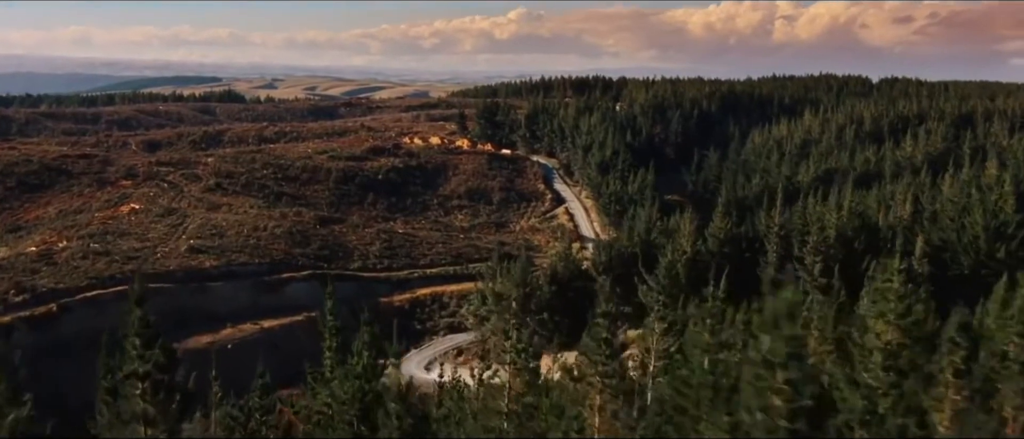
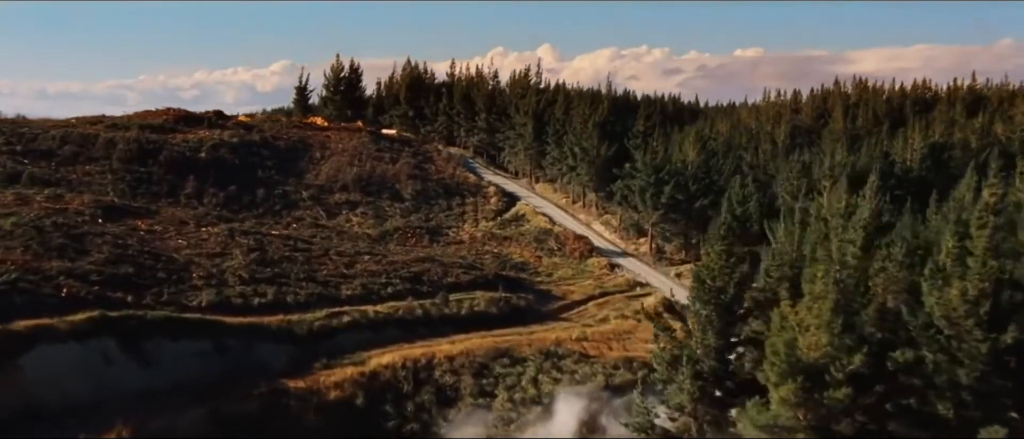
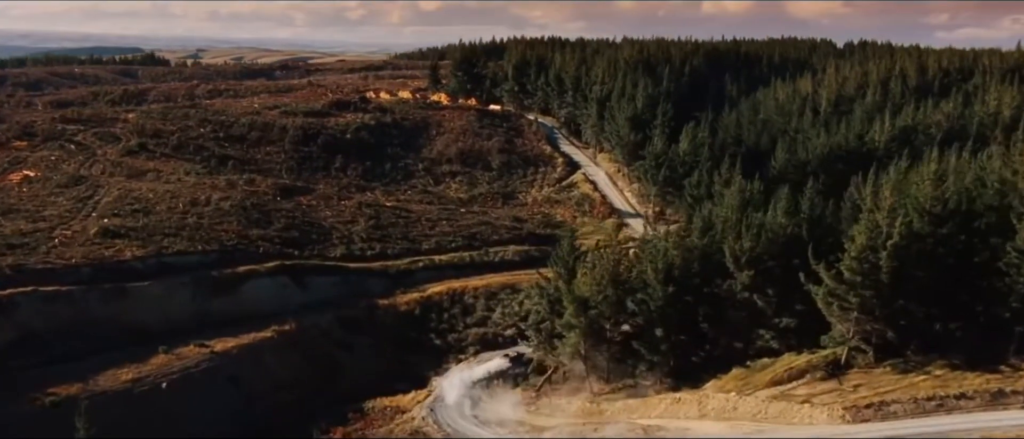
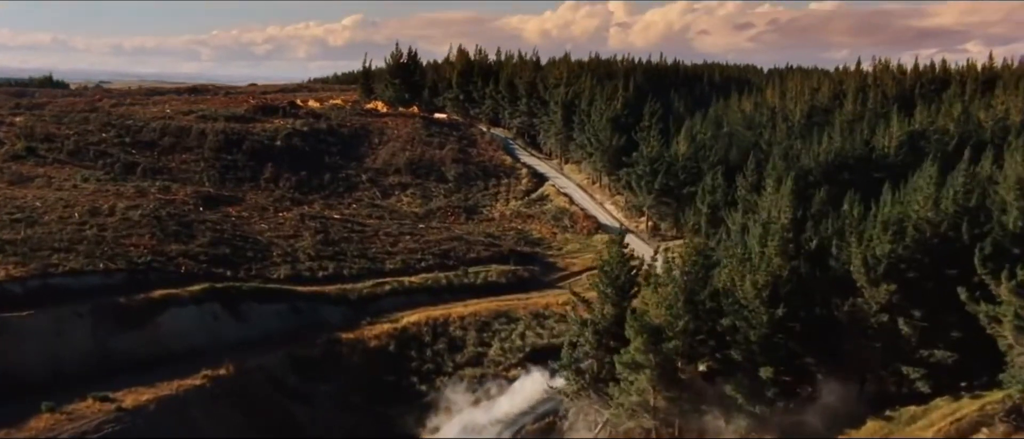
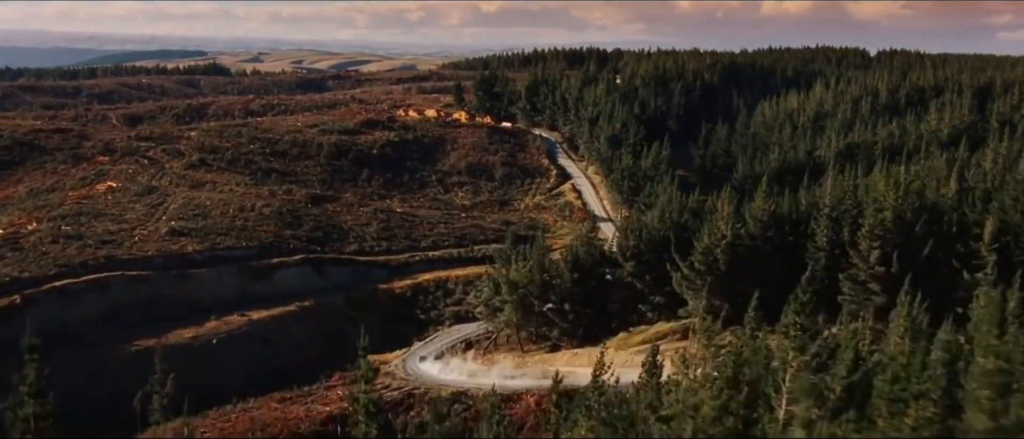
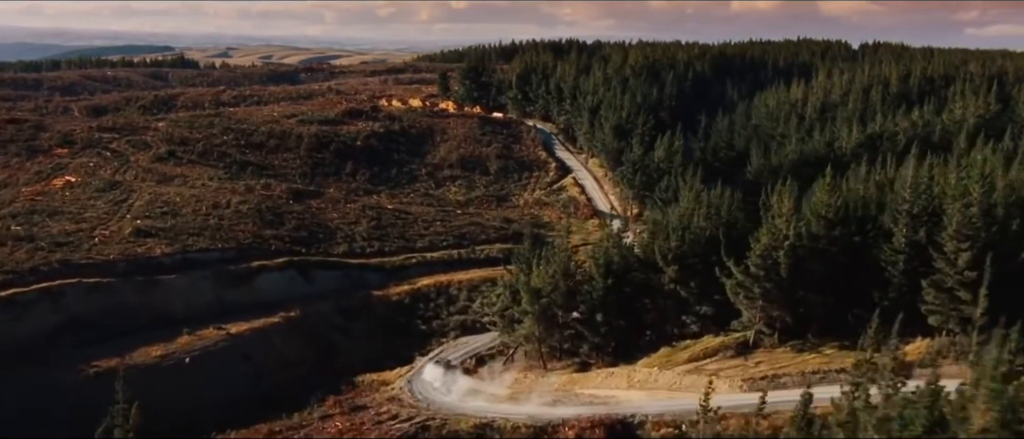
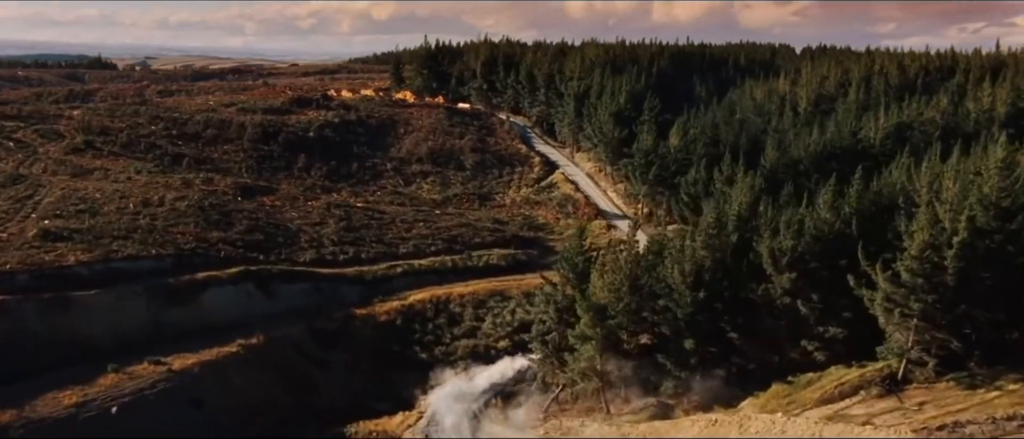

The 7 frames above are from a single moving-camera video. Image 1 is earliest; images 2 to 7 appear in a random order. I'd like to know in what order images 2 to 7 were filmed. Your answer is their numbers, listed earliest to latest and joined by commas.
5, 6, 3, 7, 4, 2
